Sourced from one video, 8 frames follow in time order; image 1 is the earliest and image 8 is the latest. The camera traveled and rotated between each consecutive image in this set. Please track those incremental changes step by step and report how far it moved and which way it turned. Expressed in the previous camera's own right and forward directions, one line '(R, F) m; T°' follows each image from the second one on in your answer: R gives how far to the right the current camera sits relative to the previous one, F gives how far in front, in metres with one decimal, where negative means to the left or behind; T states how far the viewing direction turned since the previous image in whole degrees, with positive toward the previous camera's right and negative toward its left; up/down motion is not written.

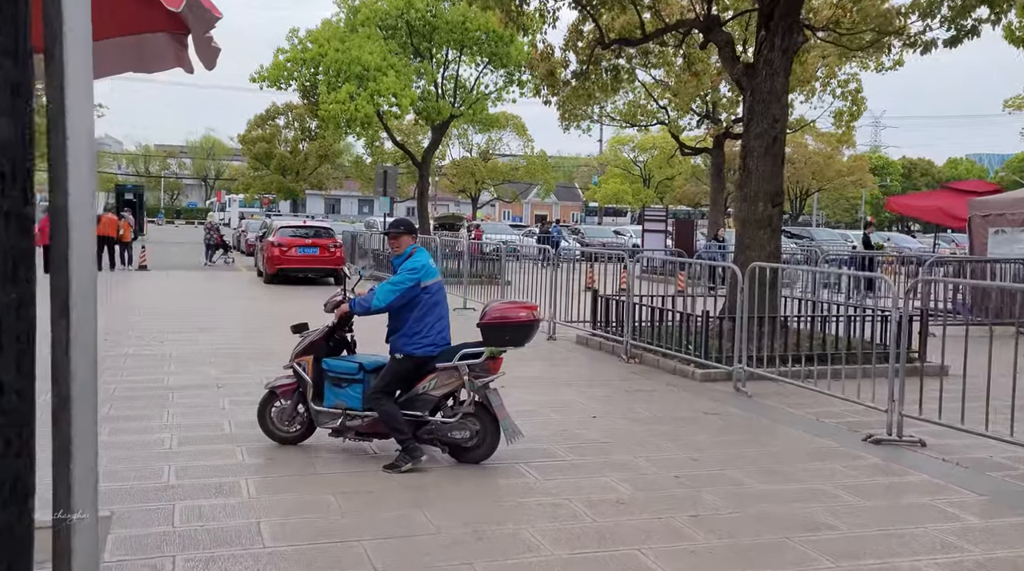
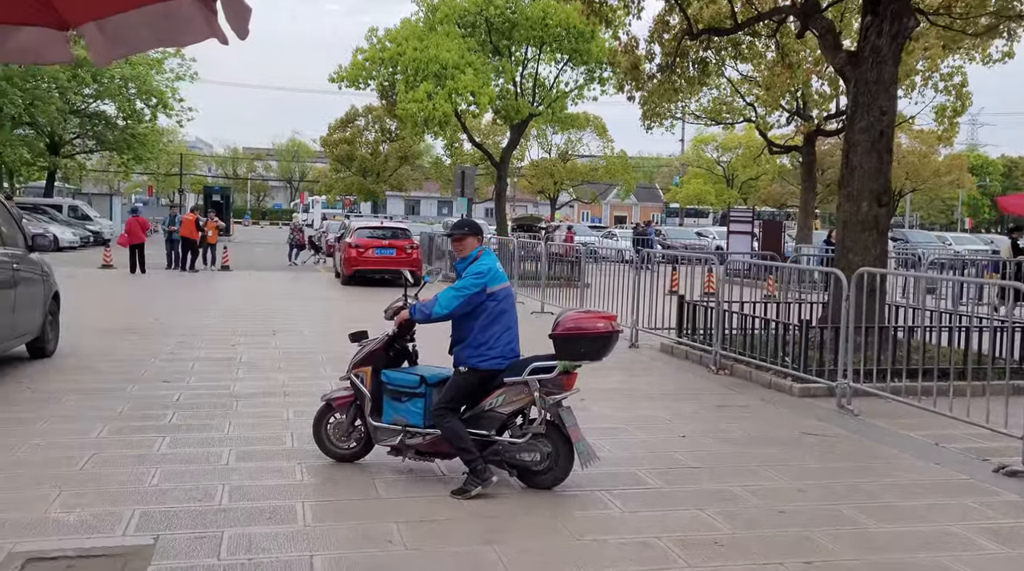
(0.0, +0.5) m; -5°
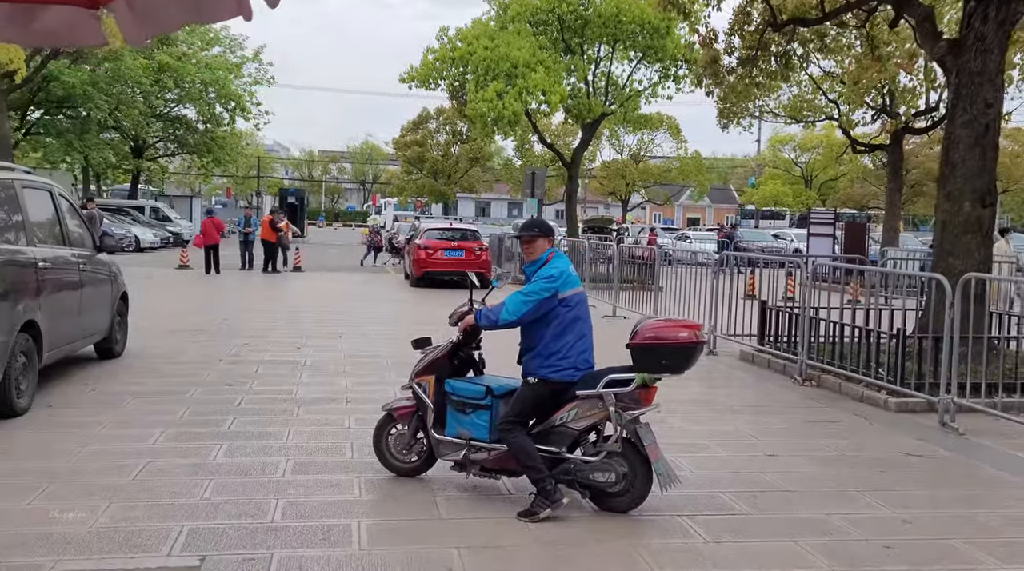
(0.0, +0.4) m; -4°
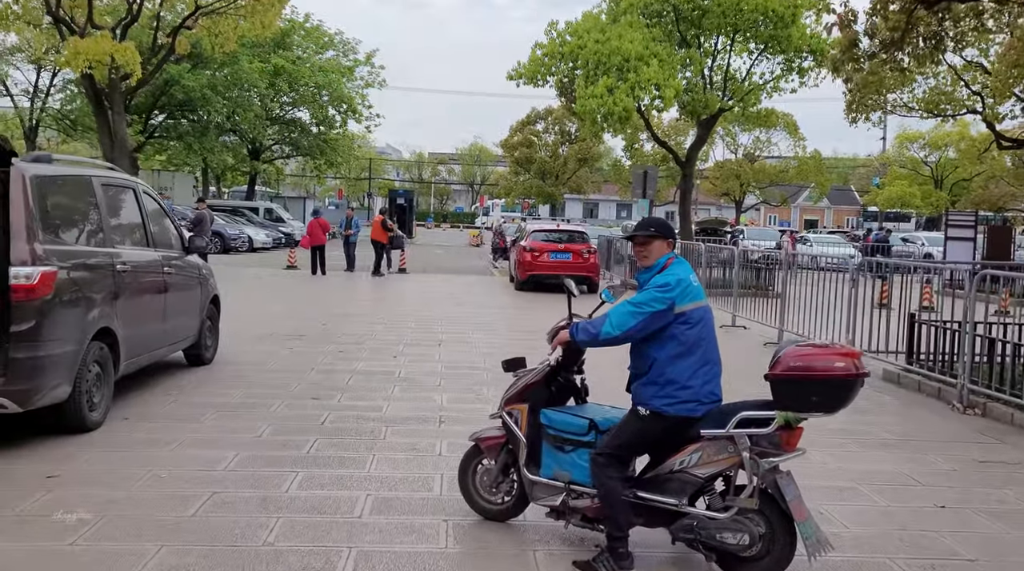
(0.0, +0.8) m; -6°
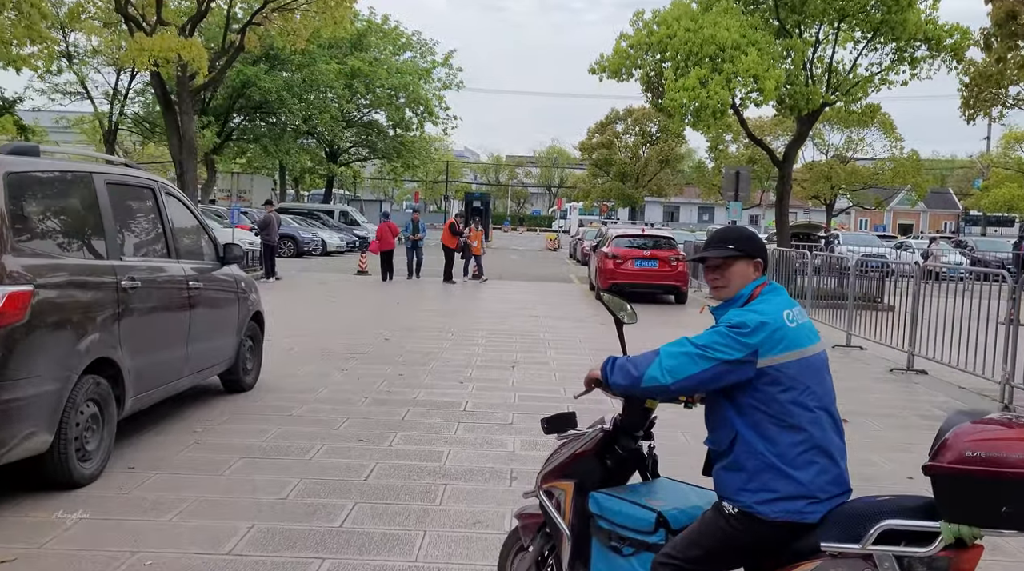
(-0.1, +1.3) m; -5°
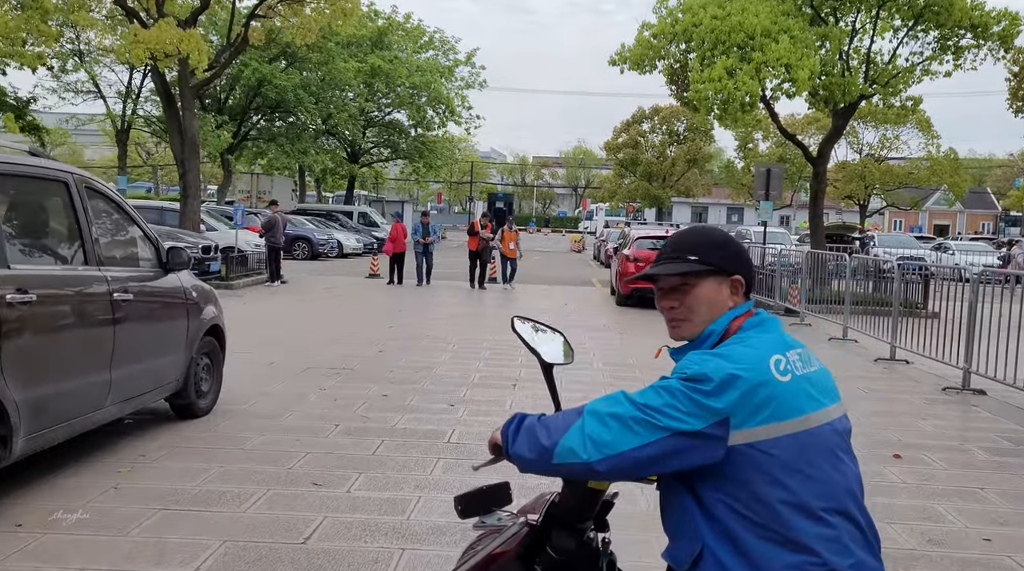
(+0.2, +1.1) m; -2°
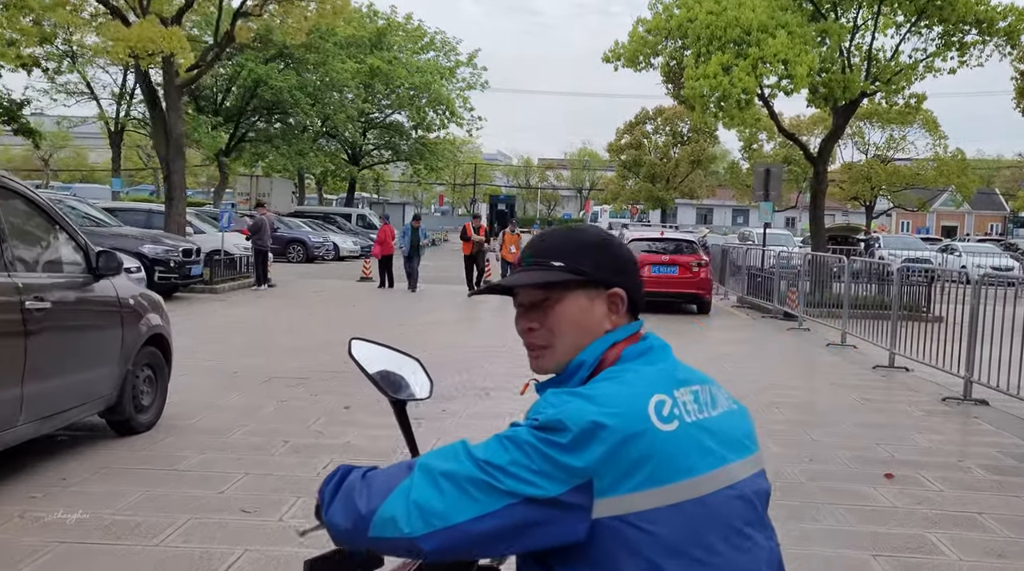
(+0.3, +0.5) m; 0°
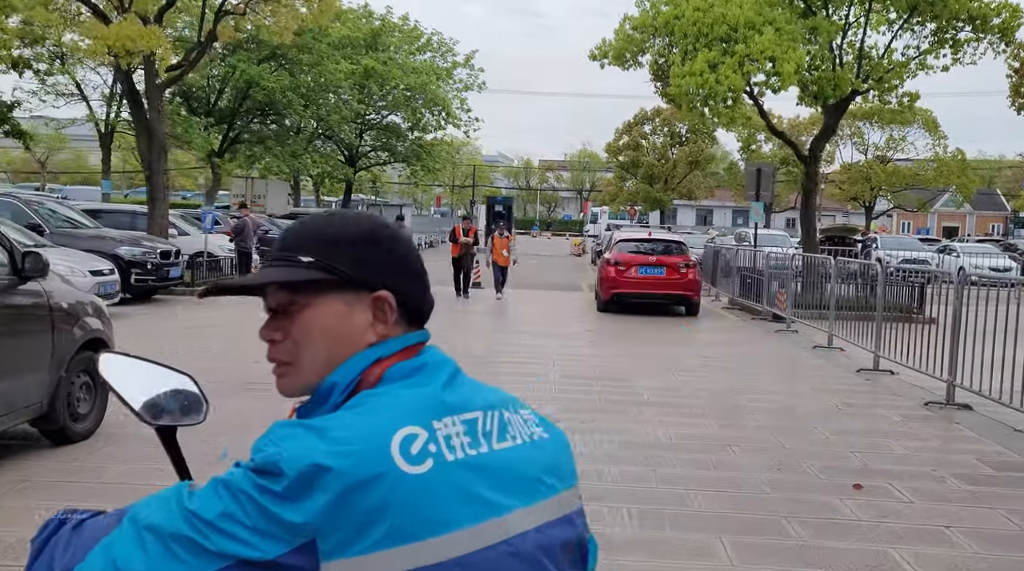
(+0.3, +0.3) m; 0°
